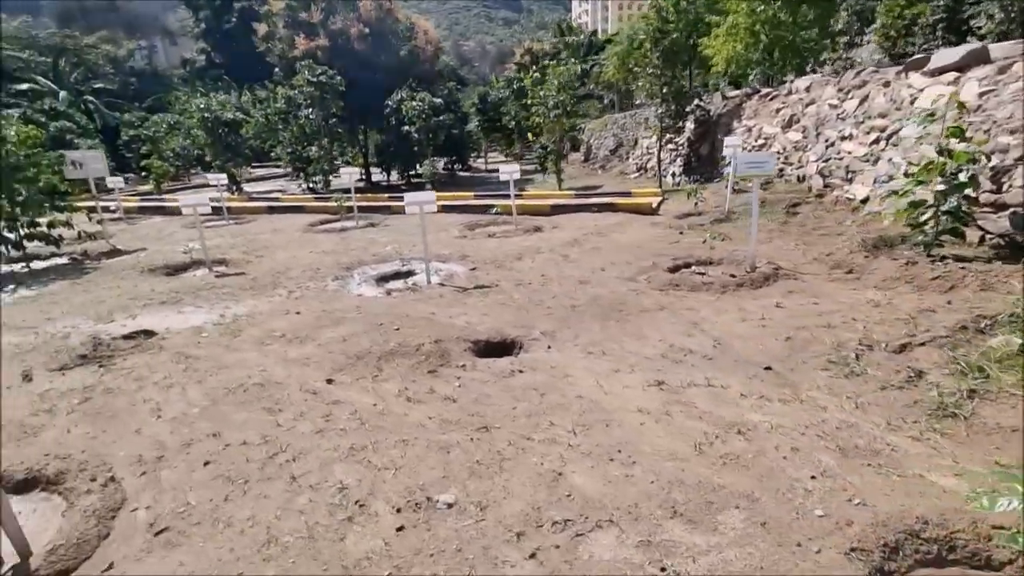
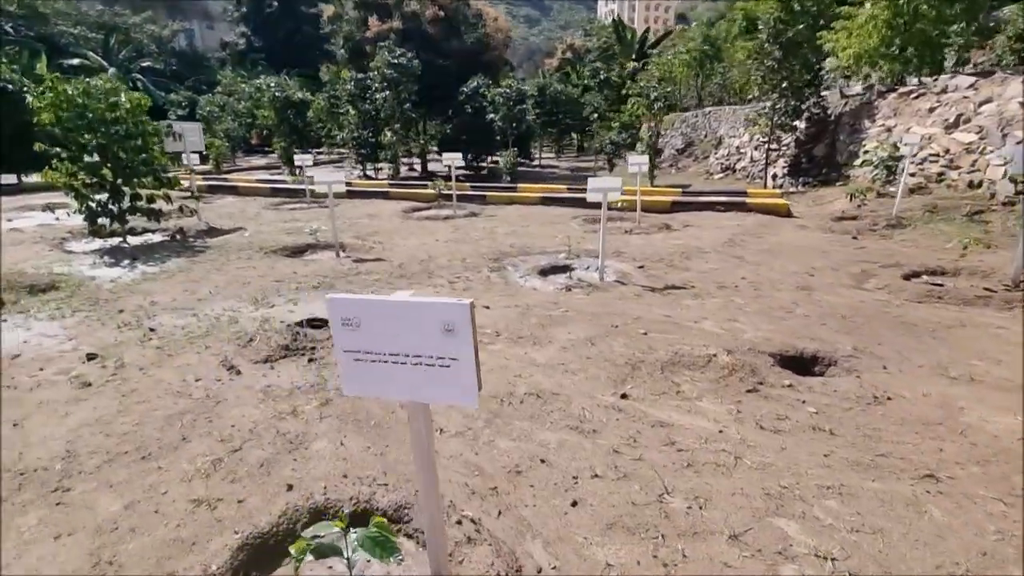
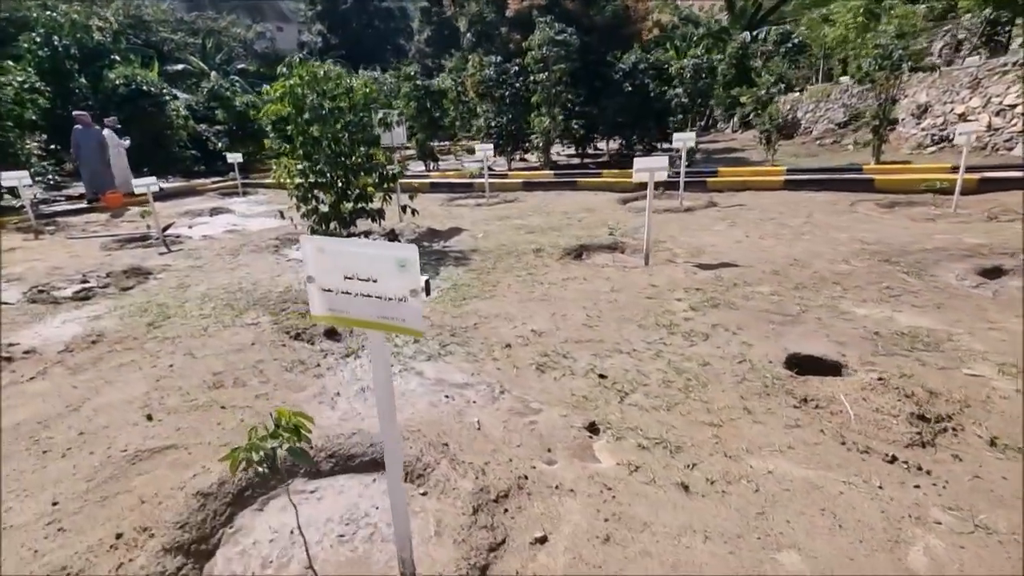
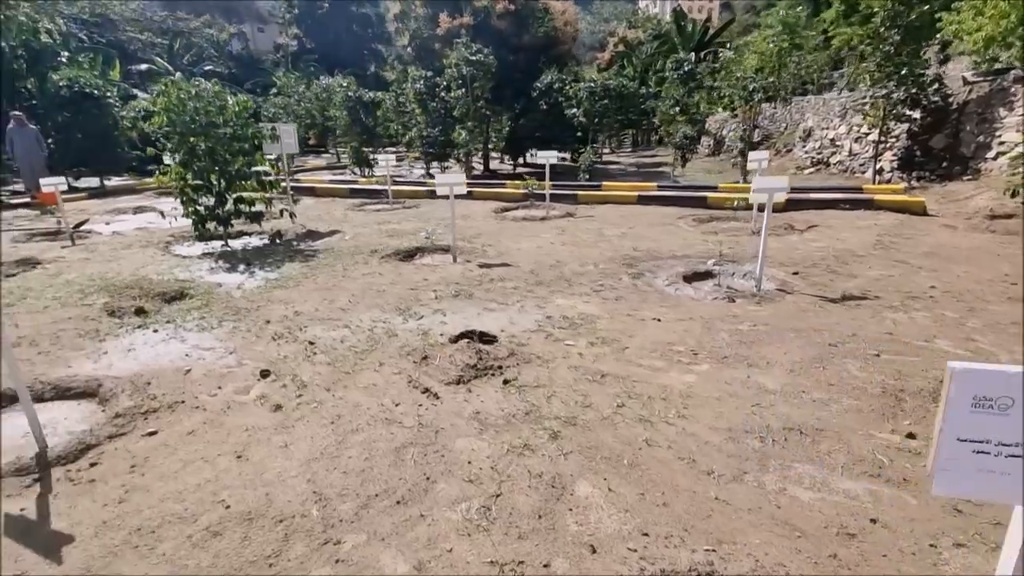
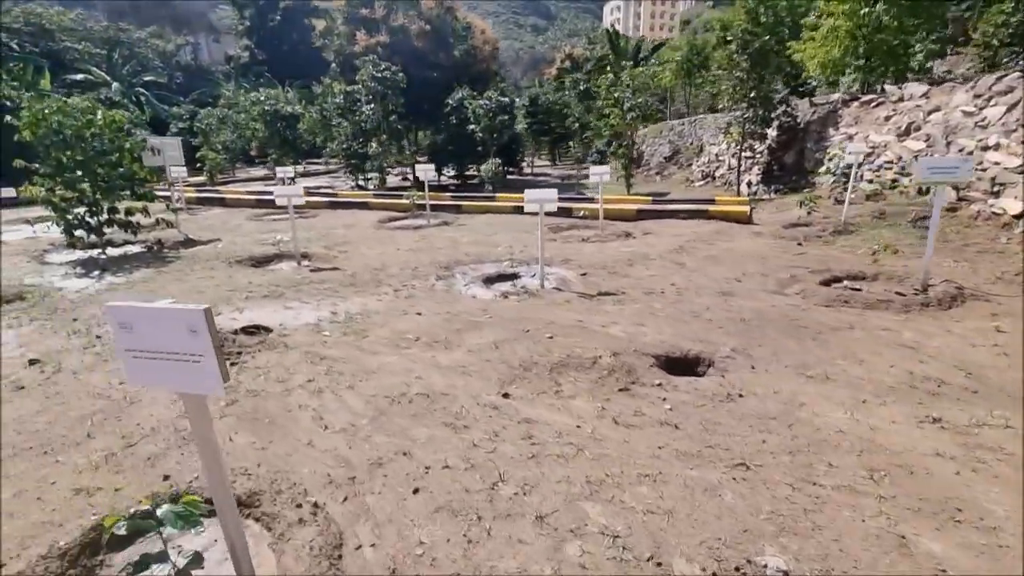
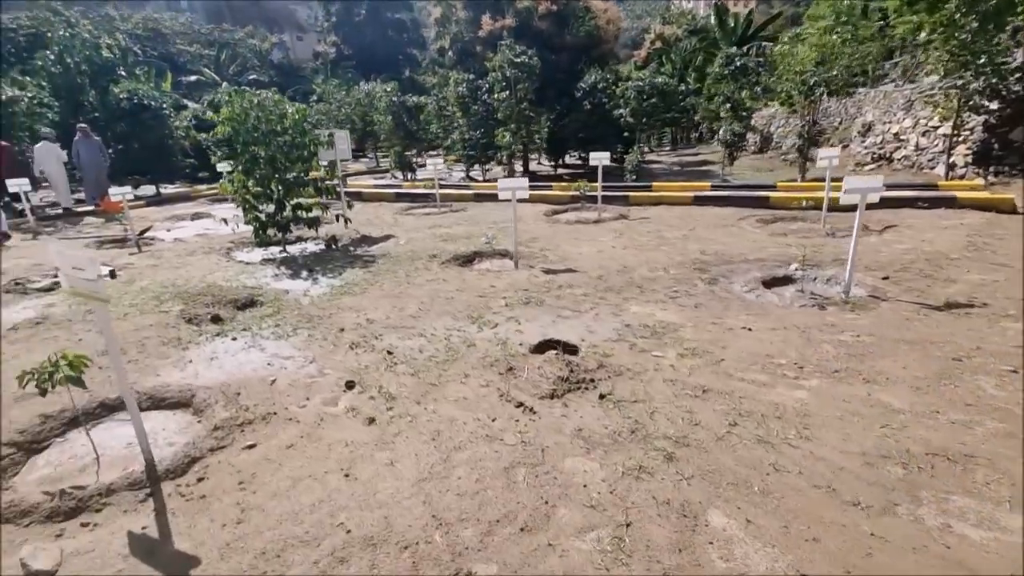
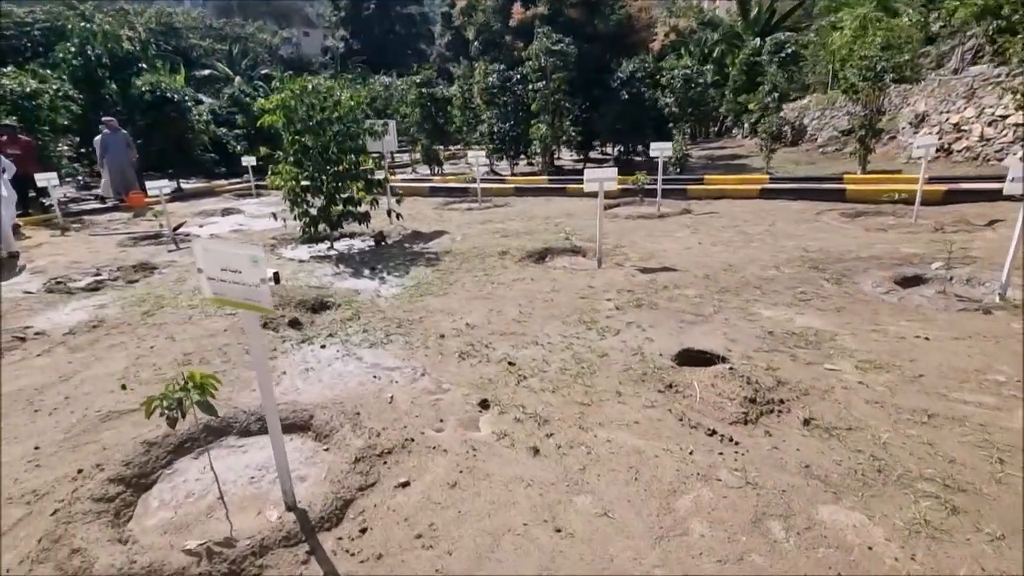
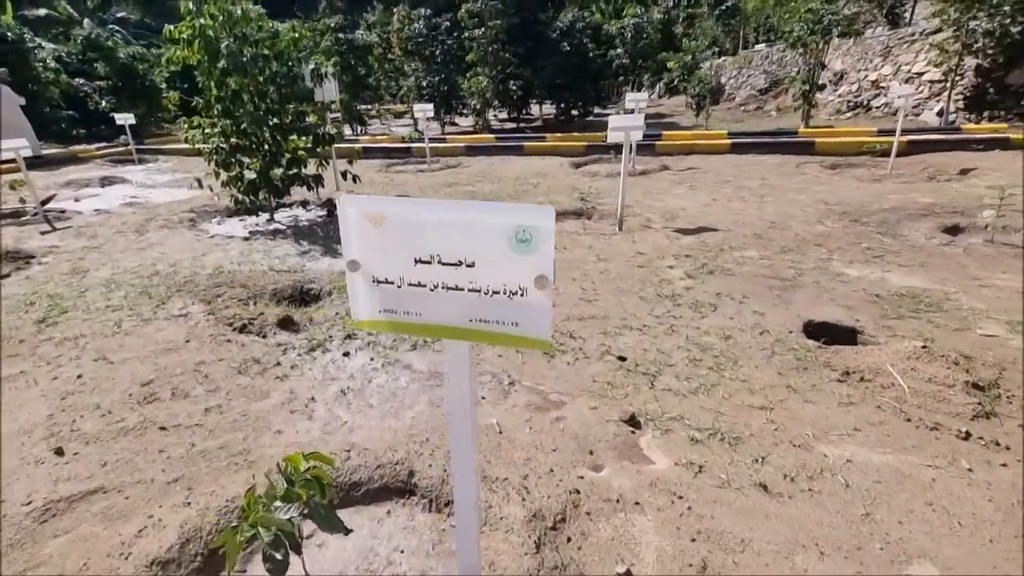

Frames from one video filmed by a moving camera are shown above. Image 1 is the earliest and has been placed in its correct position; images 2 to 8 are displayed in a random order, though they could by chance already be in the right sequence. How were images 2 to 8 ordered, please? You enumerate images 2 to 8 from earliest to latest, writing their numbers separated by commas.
5, 2, 4, 6, 7, 3, 8
